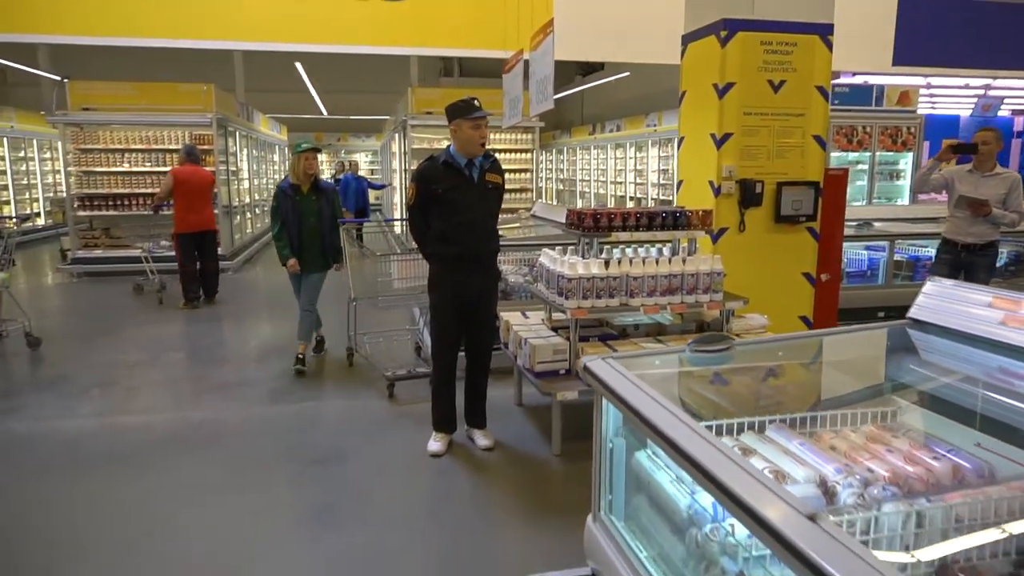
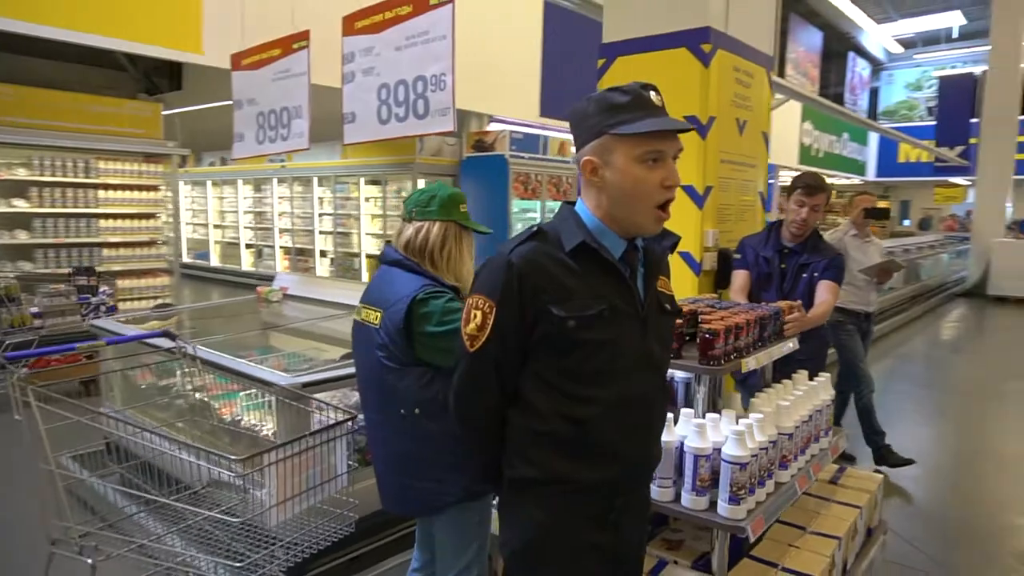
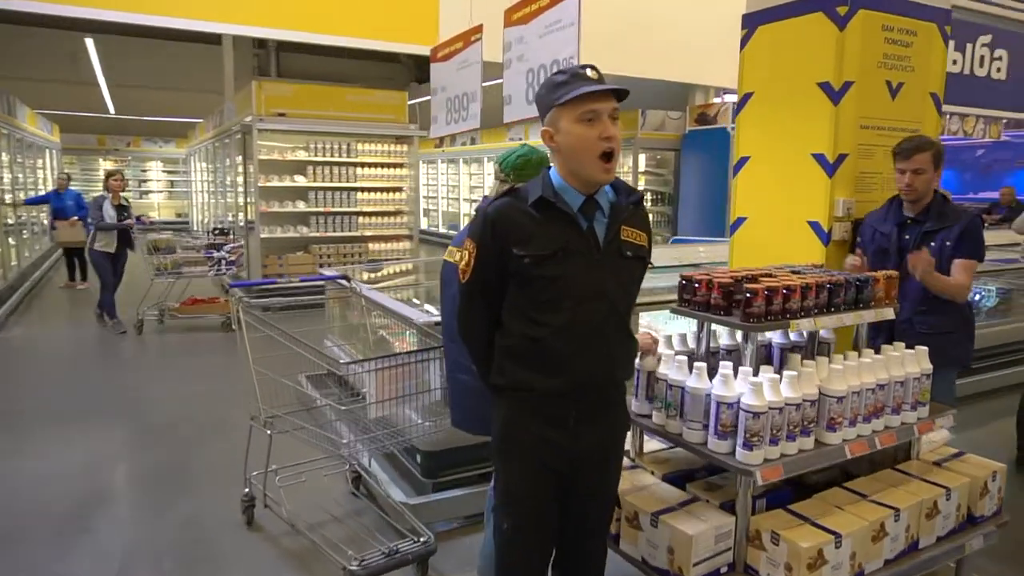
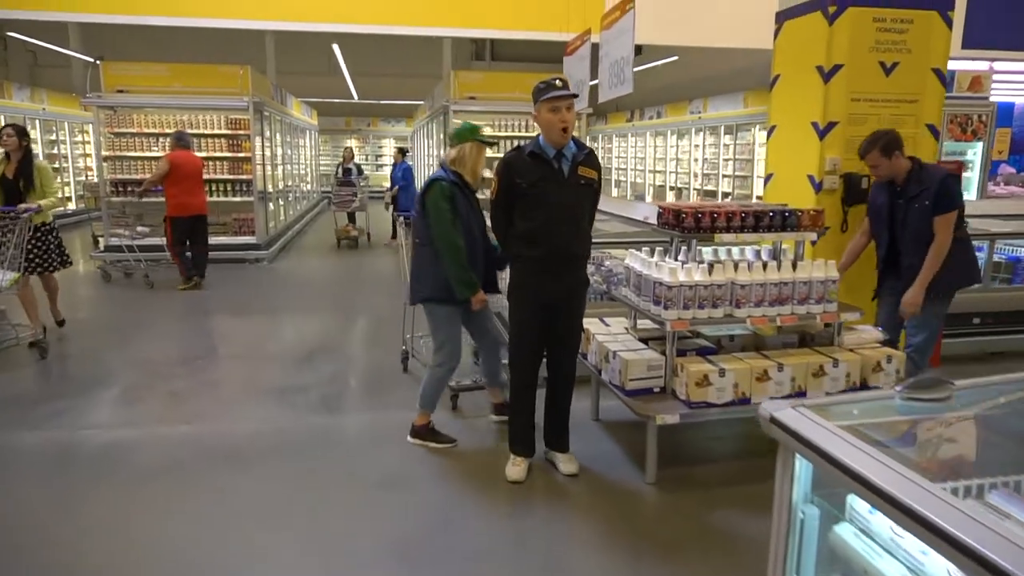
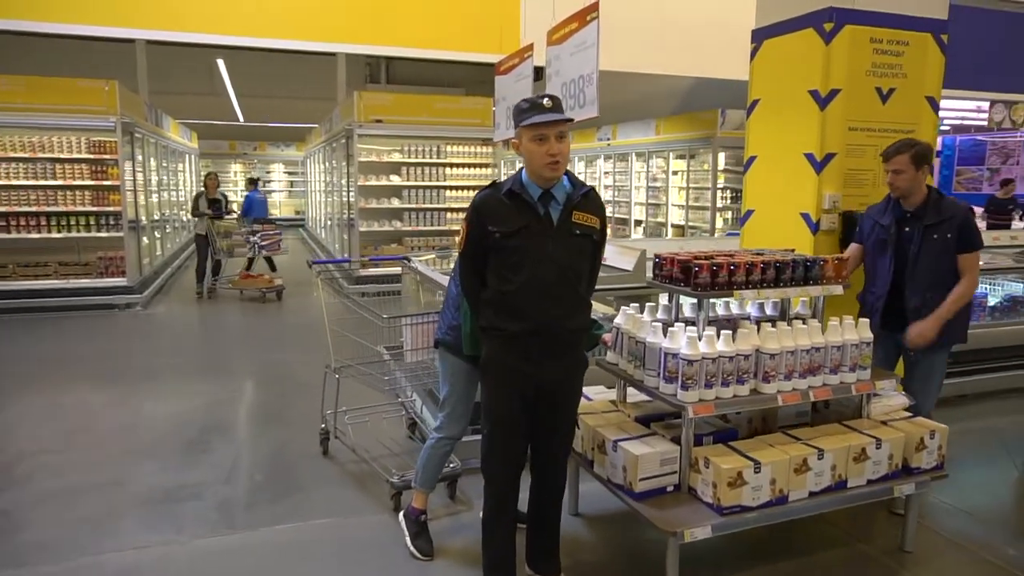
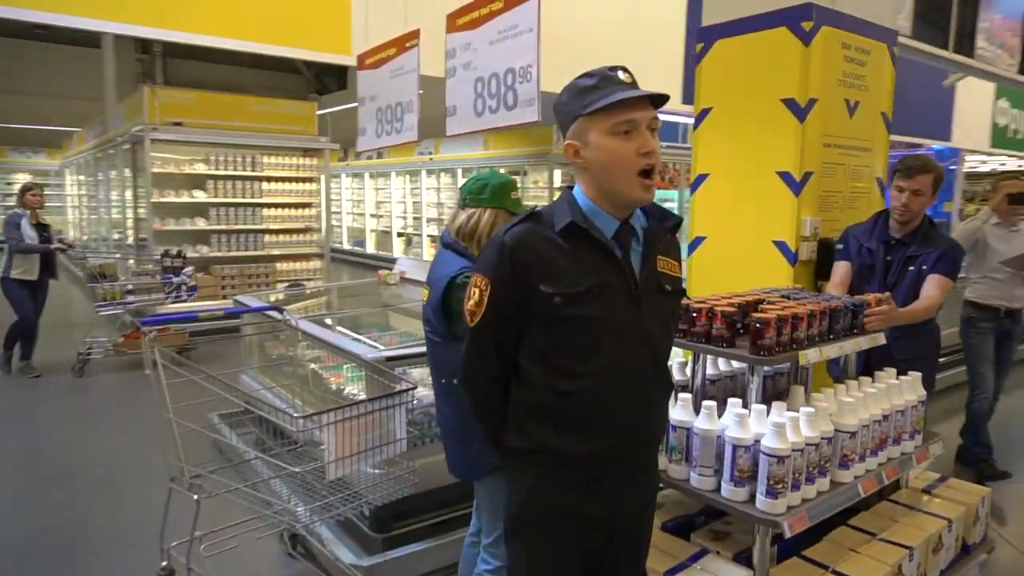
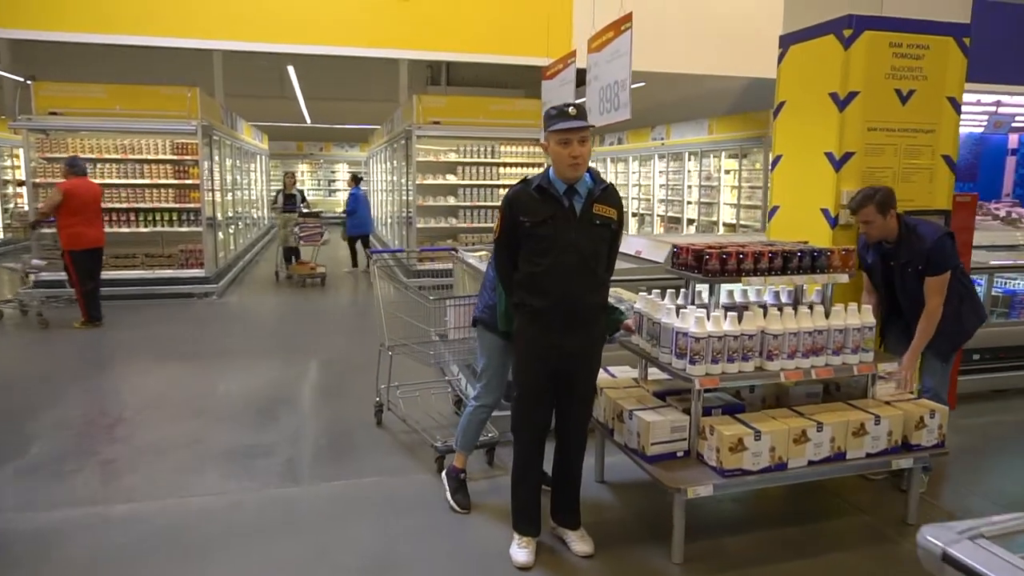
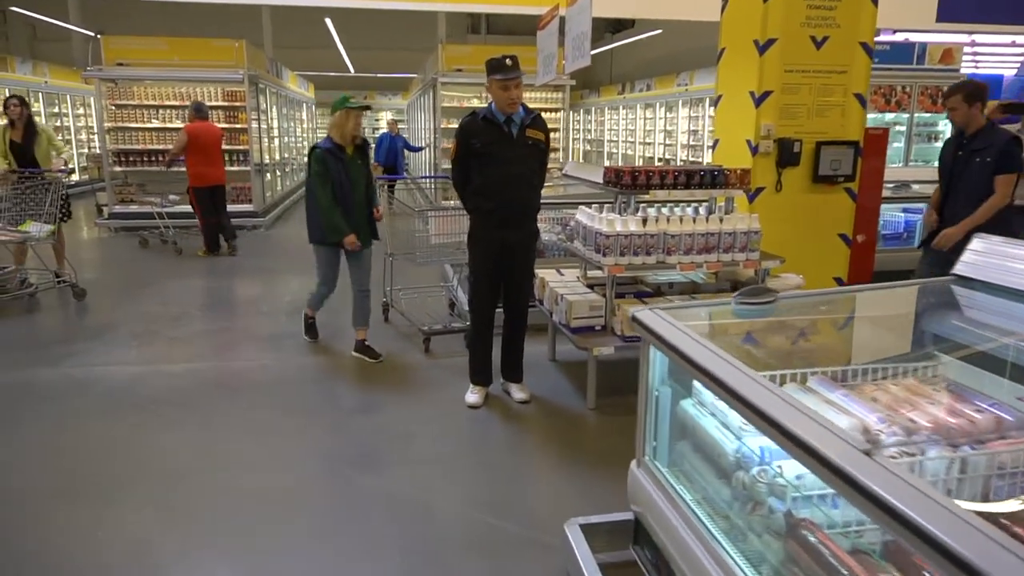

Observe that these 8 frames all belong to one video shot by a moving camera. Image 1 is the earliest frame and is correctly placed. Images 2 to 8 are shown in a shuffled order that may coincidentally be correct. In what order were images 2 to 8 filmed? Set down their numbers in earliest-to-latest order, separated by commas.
8, 4, 7, 5, 3, 6, 2
